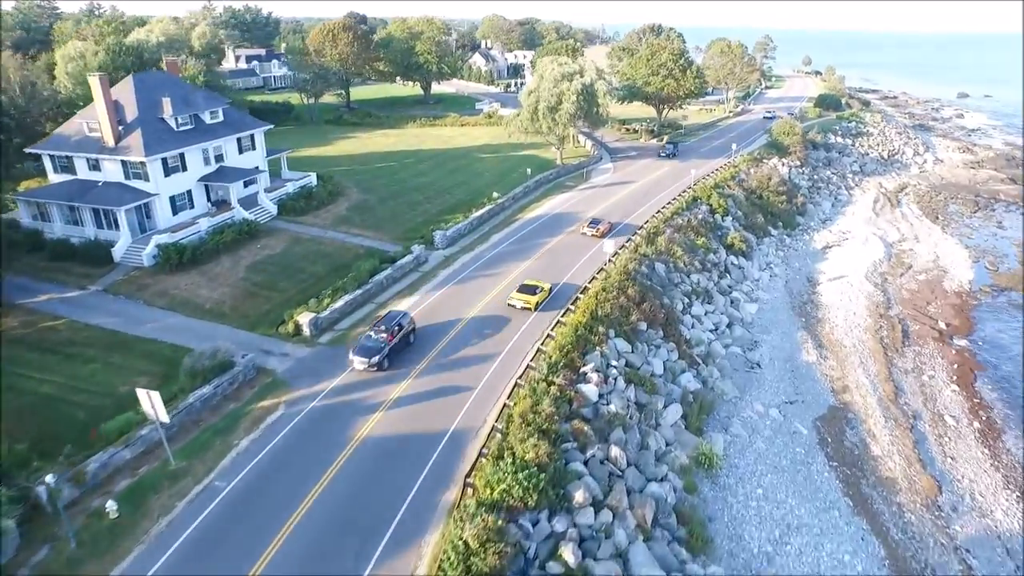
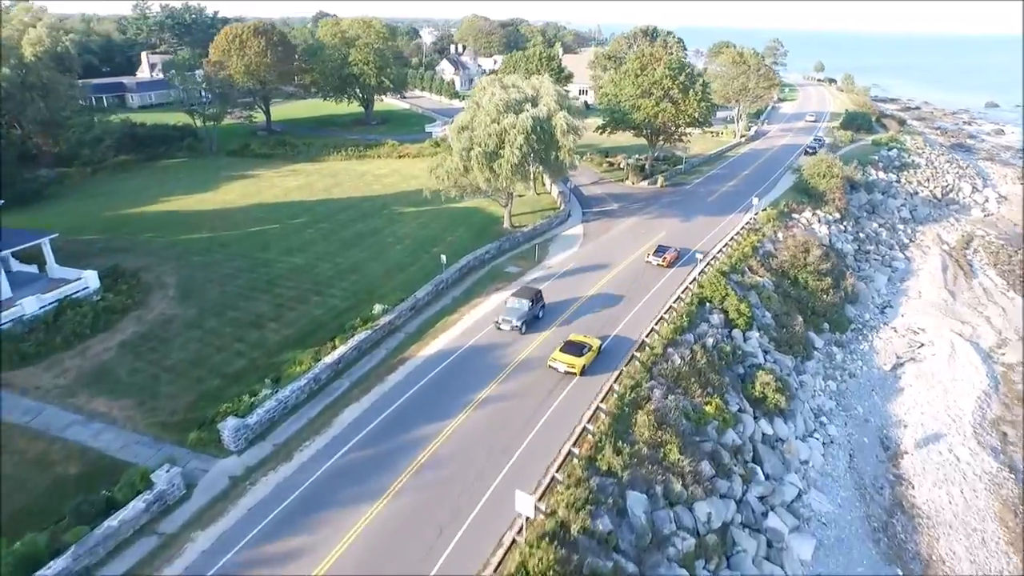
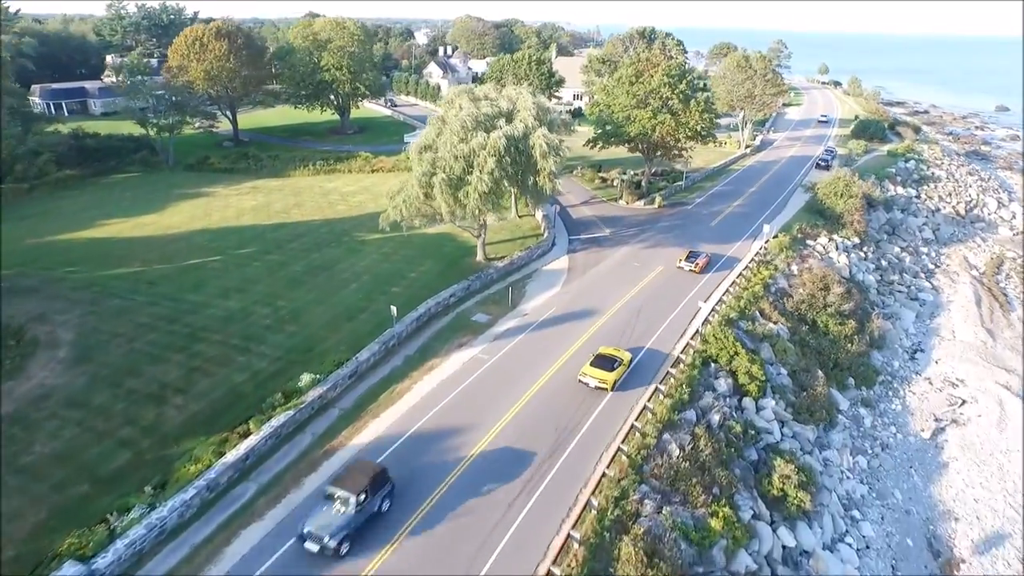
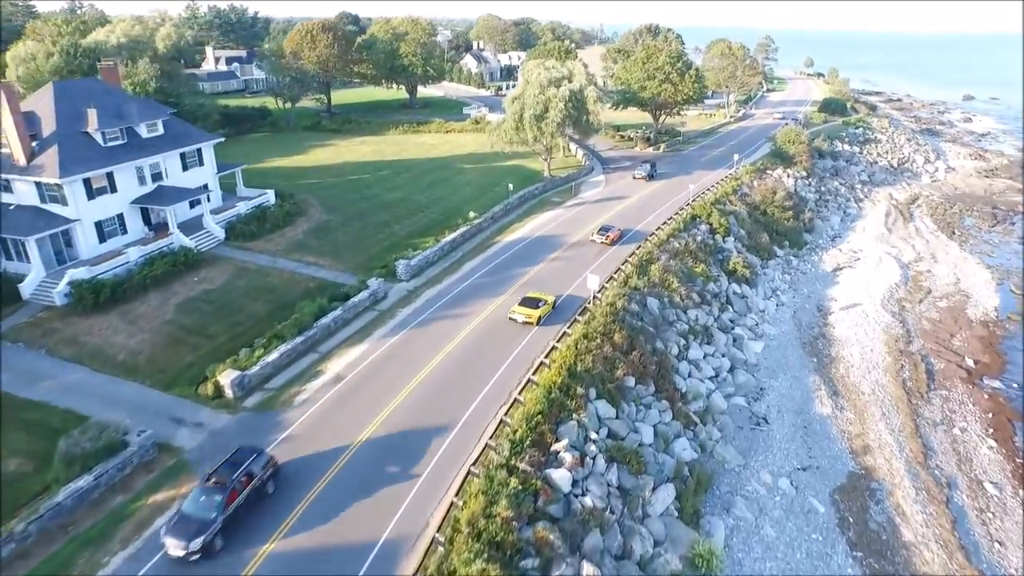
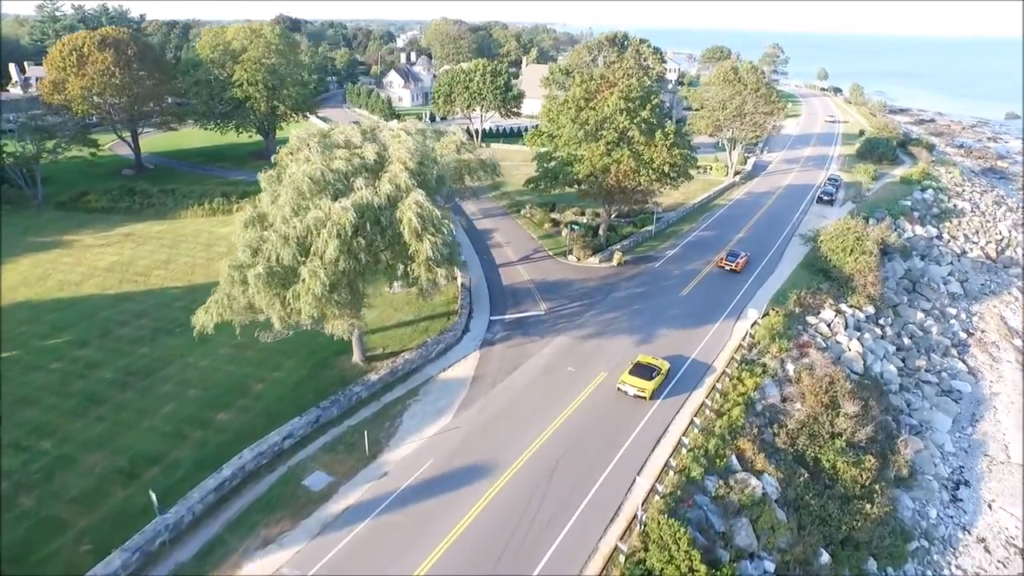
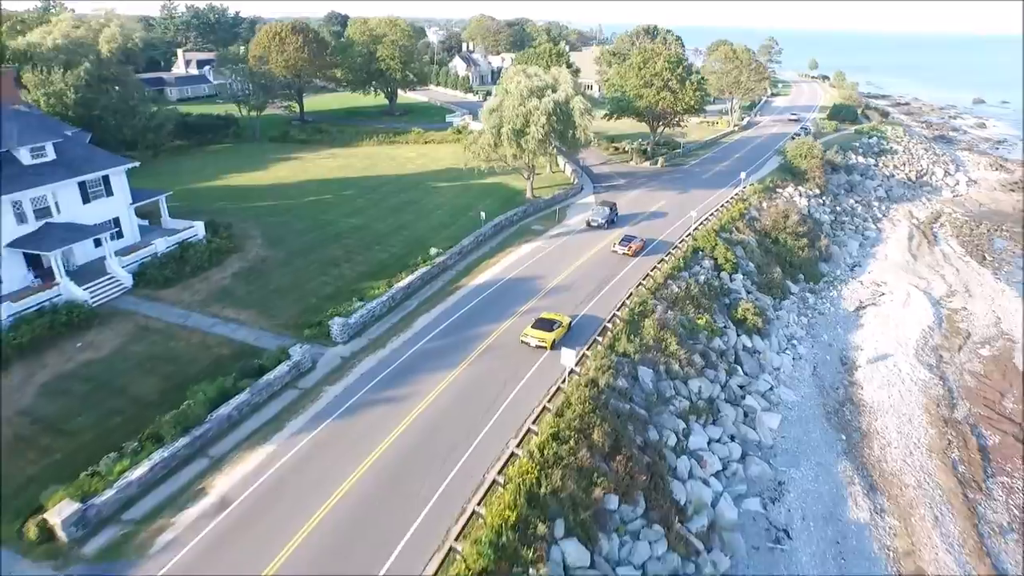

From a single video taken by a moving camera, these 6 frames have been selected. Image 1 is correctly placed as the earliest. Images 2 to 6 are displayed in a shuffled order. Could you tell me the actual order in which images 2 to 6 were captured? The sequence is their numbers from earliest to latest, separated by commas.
4, 6, 2, 3, 5
